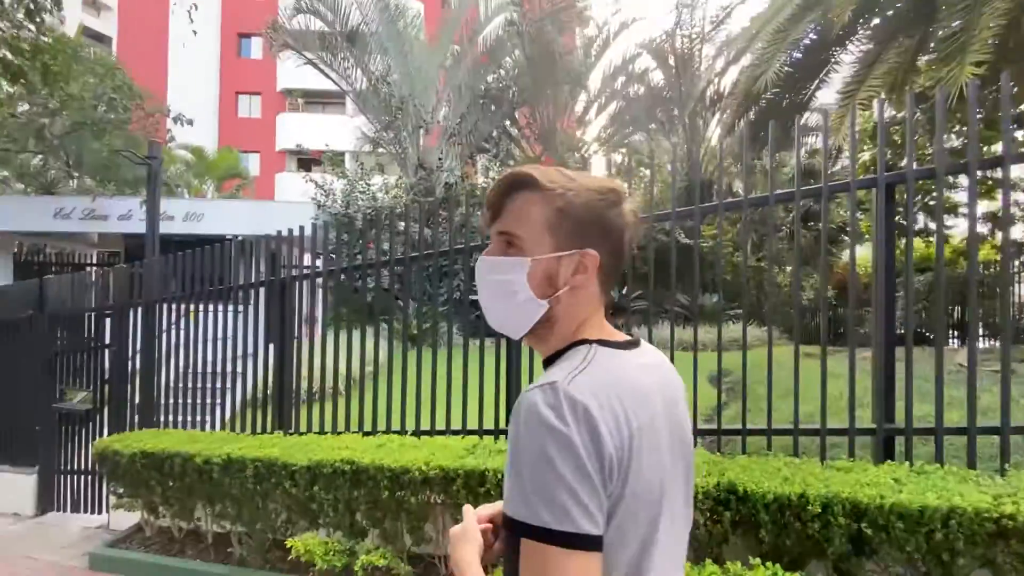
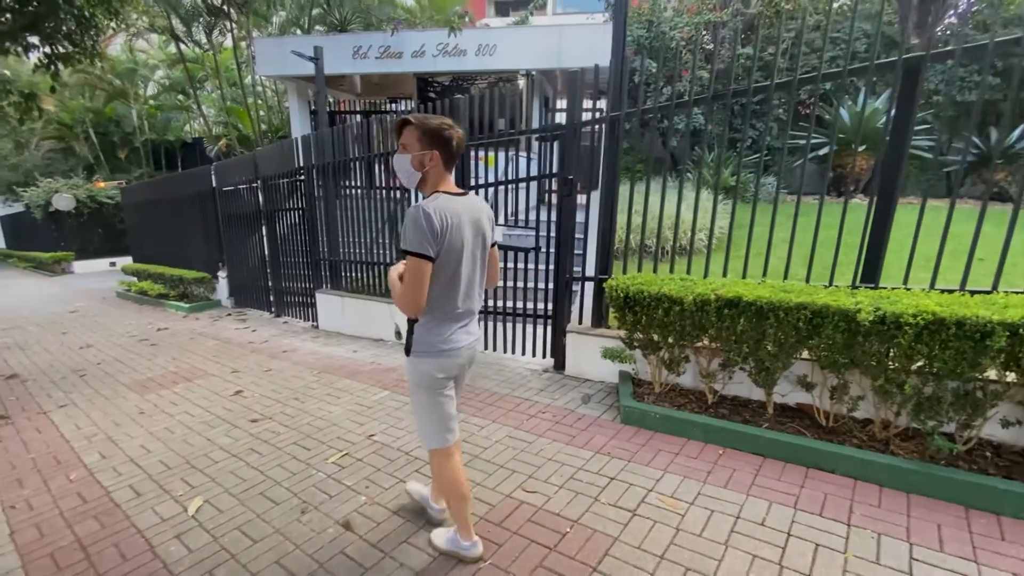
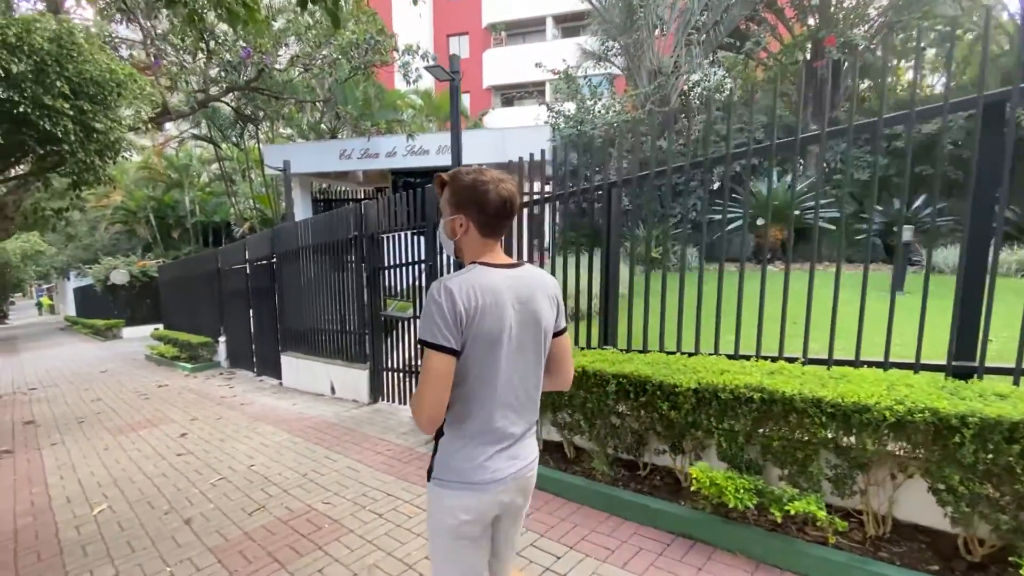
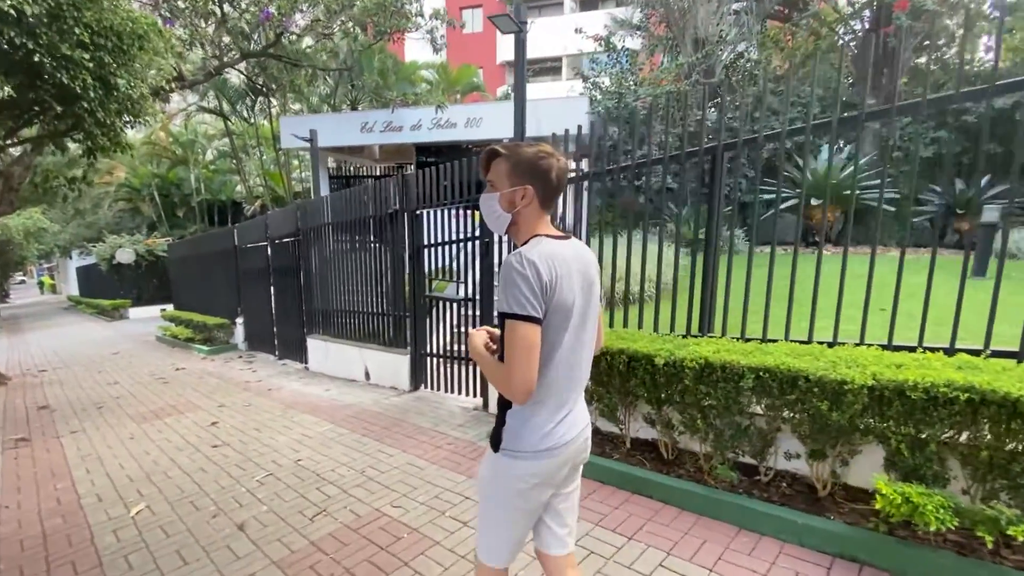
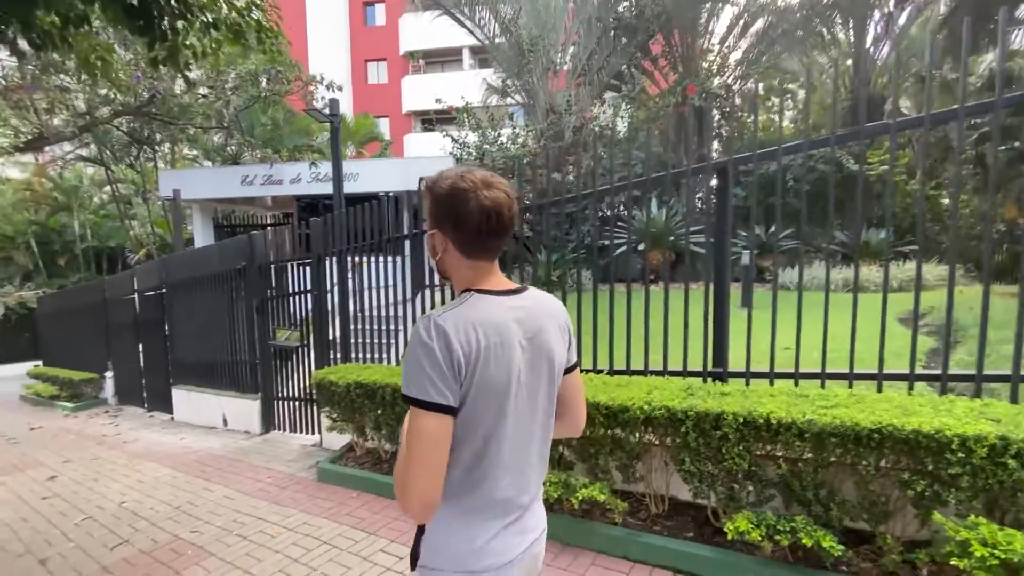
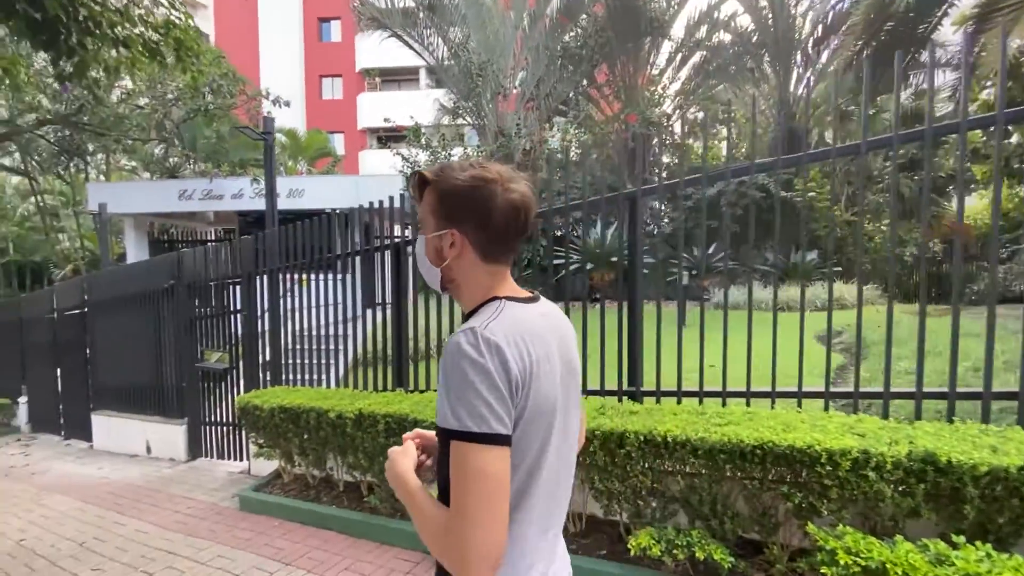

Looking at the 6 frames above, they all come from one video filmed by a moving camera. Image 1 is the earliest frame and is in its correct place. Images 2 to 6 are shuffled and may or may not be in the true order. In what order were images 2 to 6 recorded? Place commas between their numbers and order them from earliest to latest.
6, 5, 3, 4, 2
